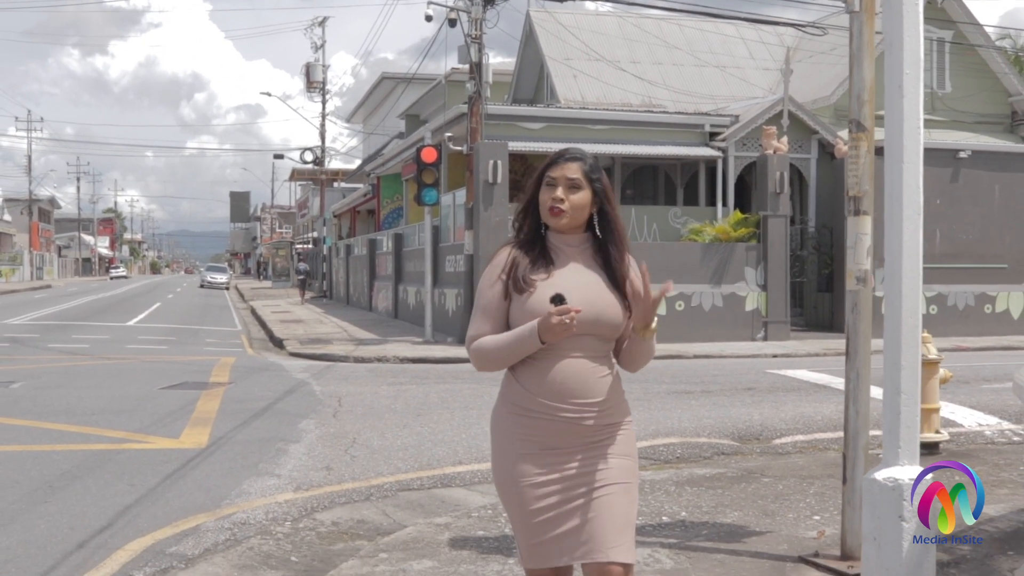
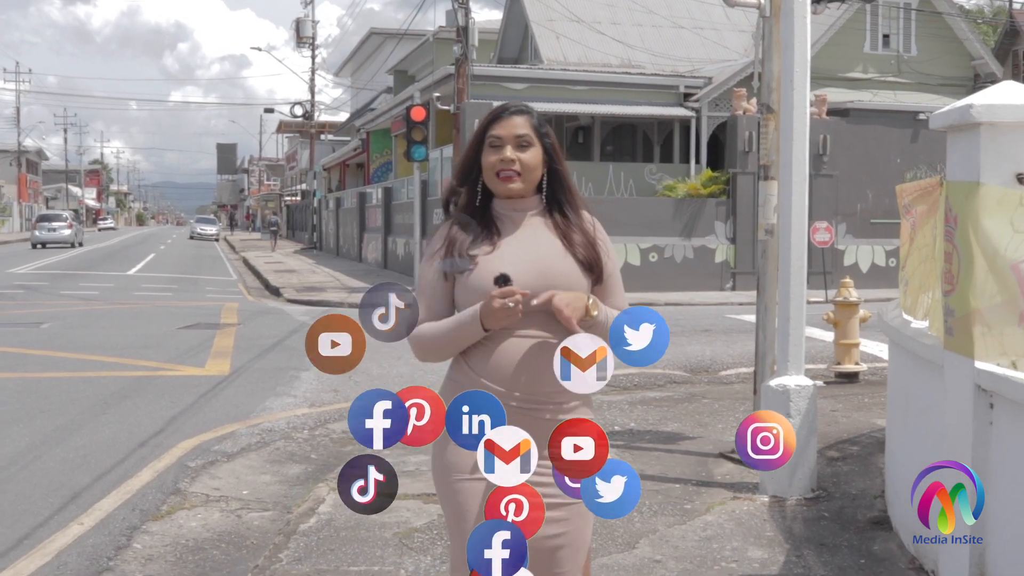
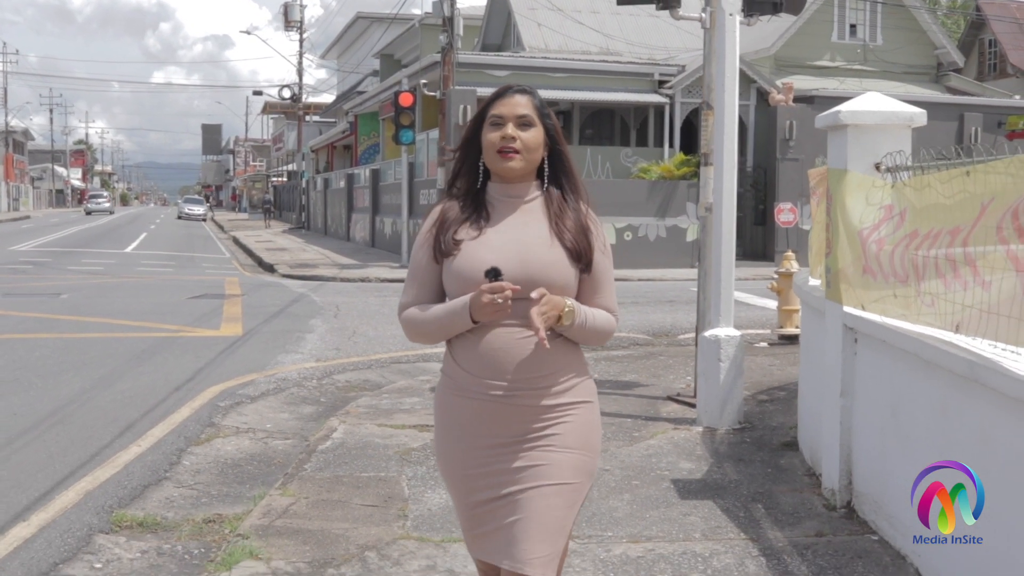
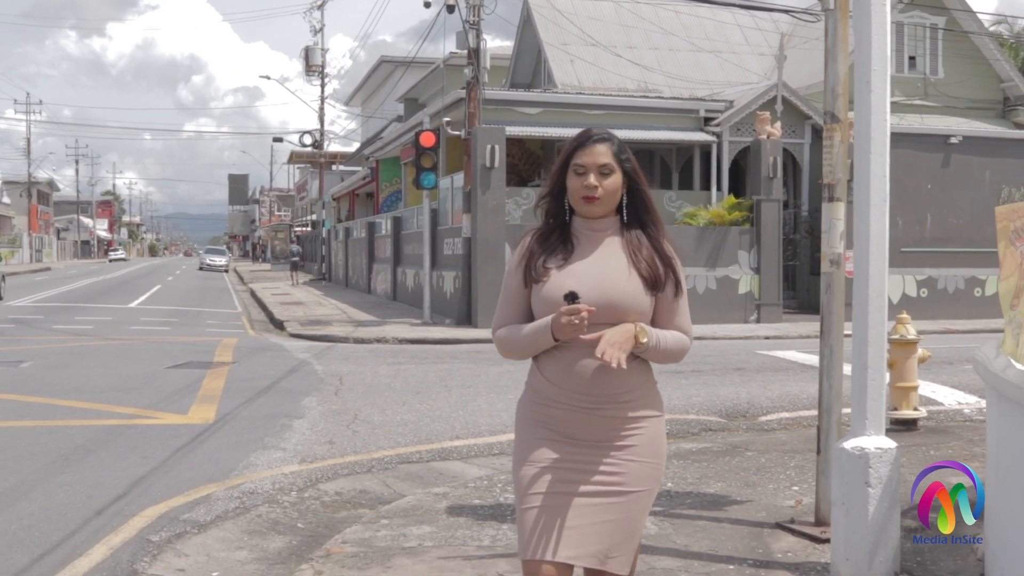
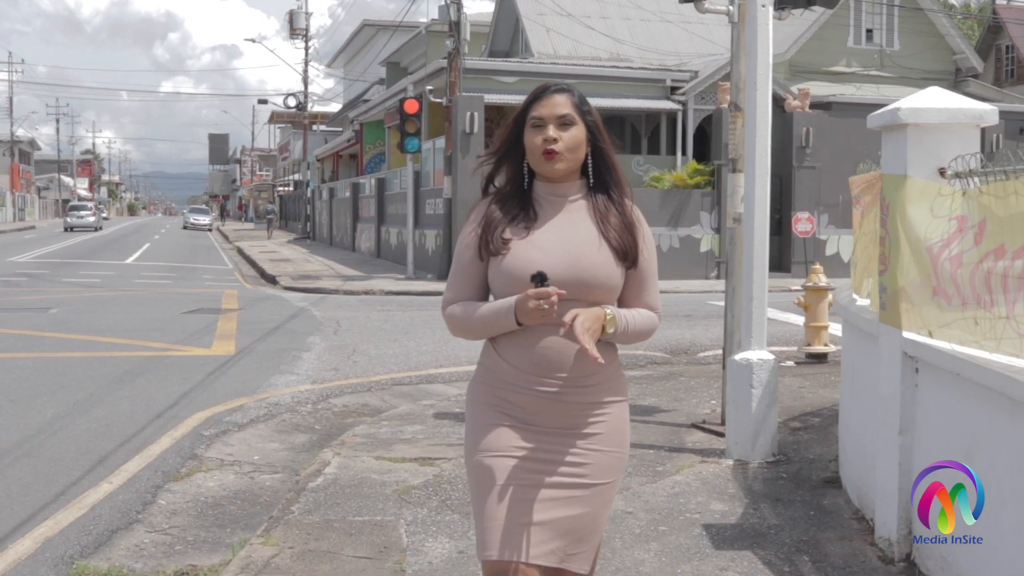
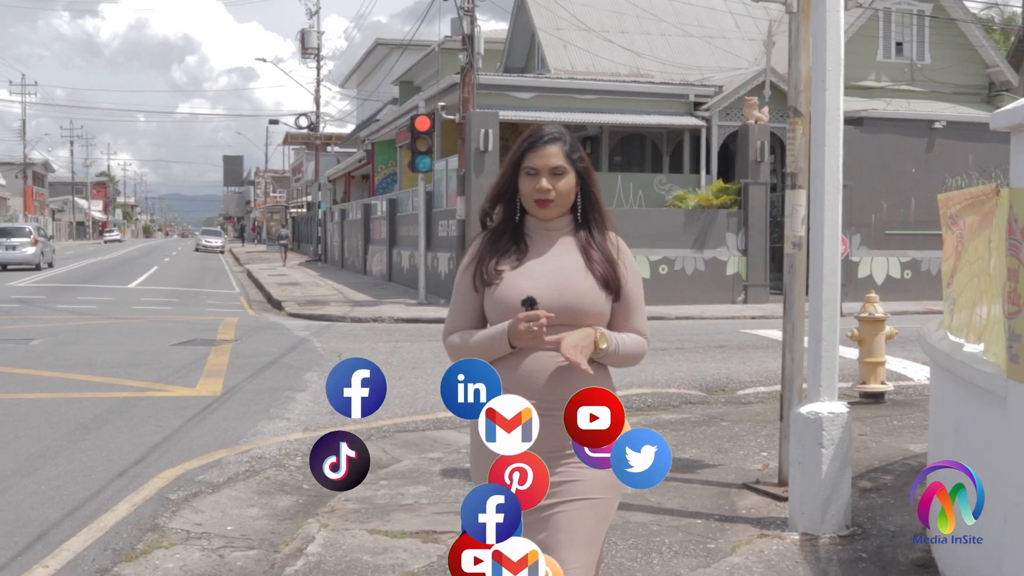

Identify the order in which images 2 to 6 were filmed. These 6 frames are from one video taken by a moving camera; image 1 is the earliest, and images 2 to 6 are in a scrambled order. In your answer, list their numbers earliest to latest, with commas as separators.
4, 6, 2, 5, 3
